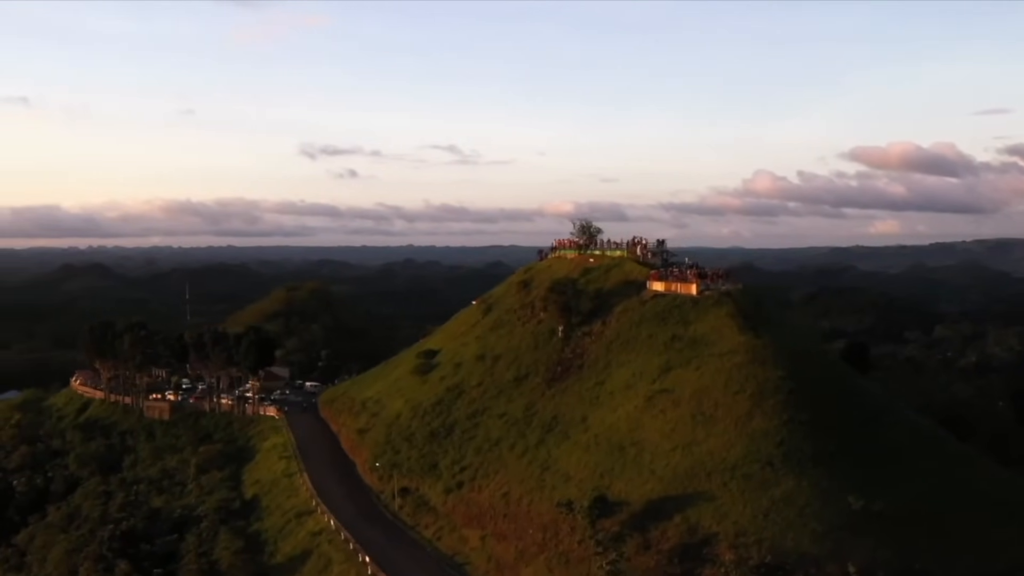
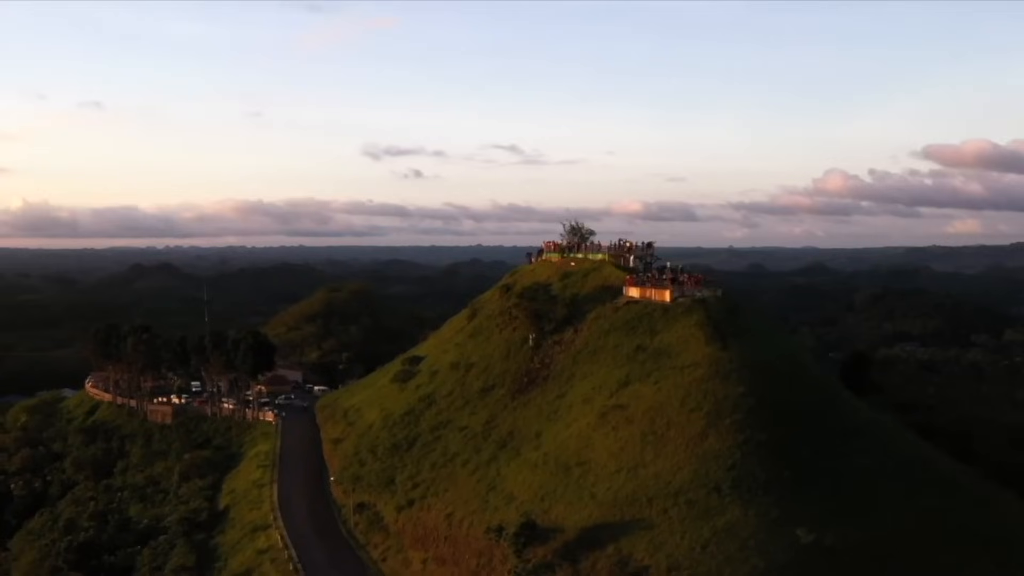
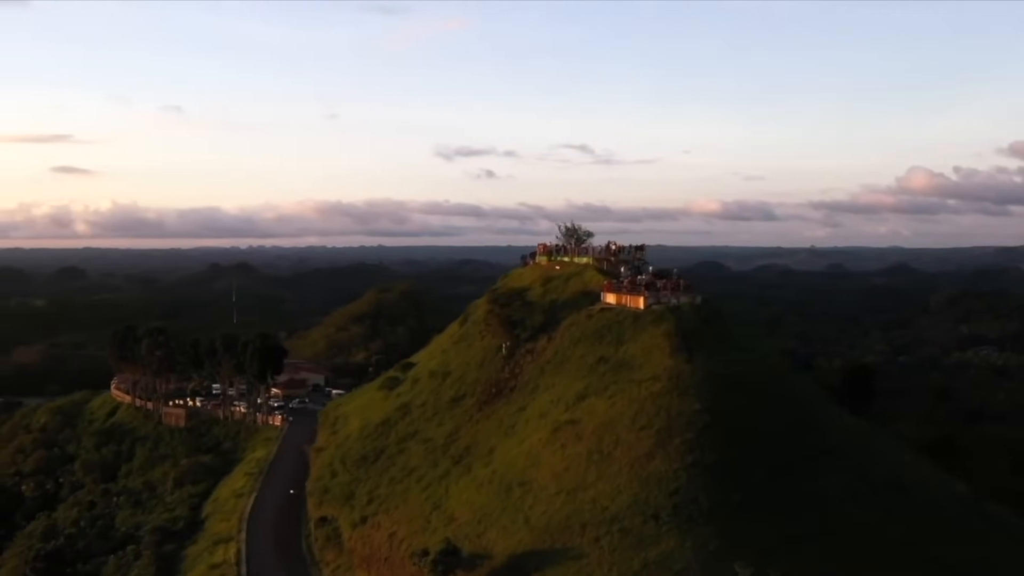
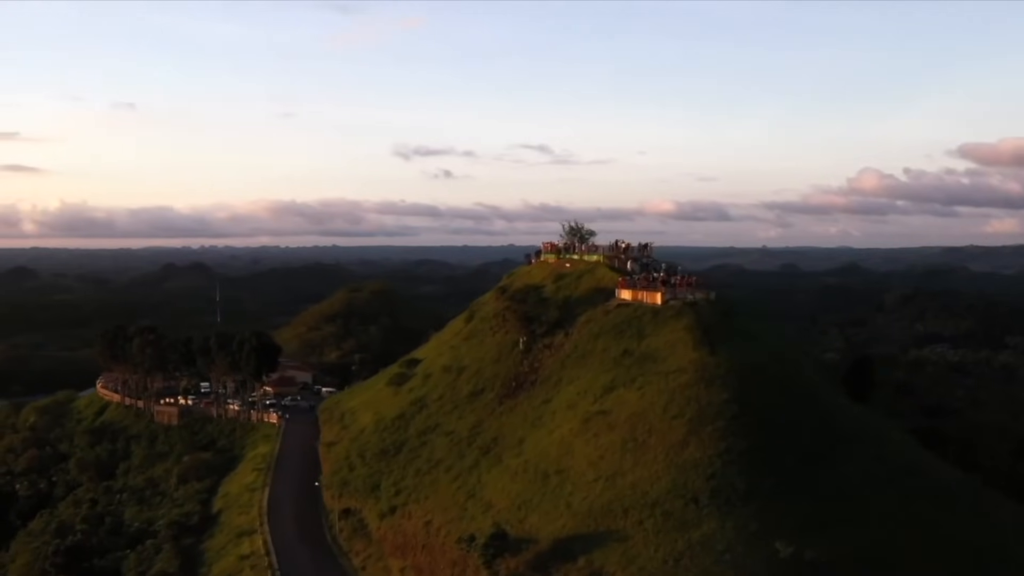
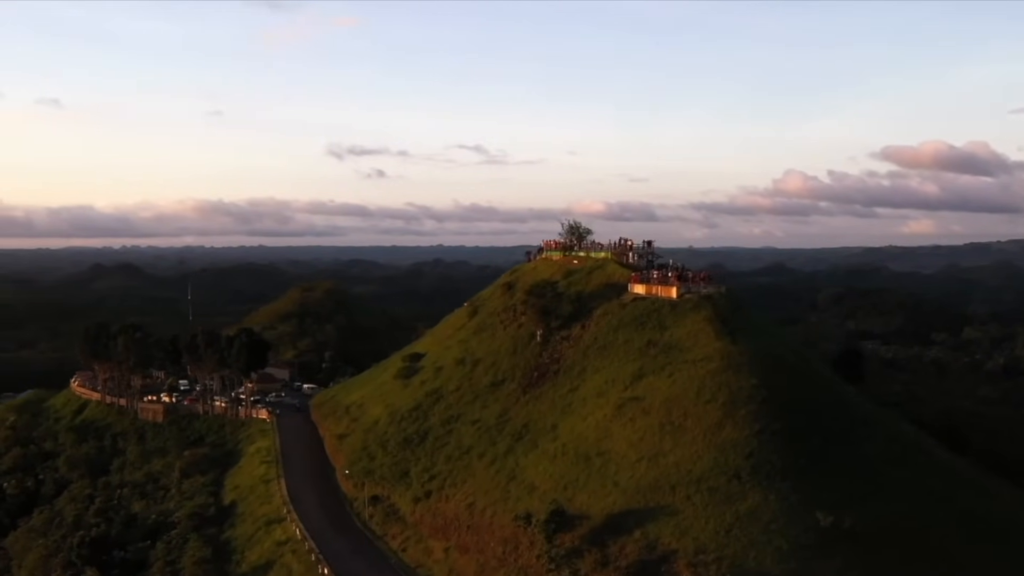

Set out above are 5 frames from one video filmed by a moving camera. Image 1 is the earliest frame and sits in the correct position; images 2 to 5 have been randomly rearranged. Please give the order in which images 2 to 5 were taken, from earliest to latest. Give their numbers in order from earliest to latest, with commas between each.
5, 2, 4, 3
